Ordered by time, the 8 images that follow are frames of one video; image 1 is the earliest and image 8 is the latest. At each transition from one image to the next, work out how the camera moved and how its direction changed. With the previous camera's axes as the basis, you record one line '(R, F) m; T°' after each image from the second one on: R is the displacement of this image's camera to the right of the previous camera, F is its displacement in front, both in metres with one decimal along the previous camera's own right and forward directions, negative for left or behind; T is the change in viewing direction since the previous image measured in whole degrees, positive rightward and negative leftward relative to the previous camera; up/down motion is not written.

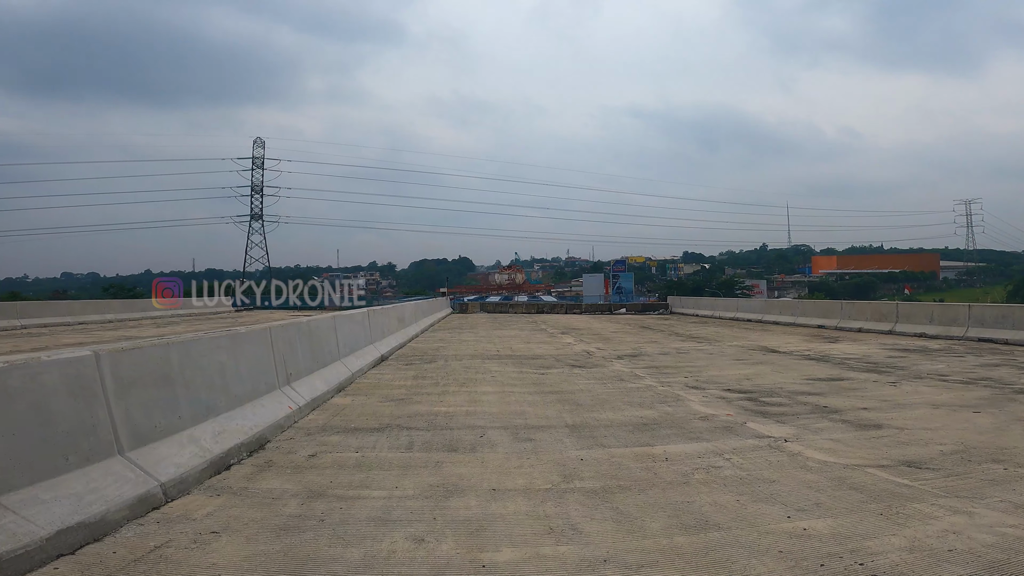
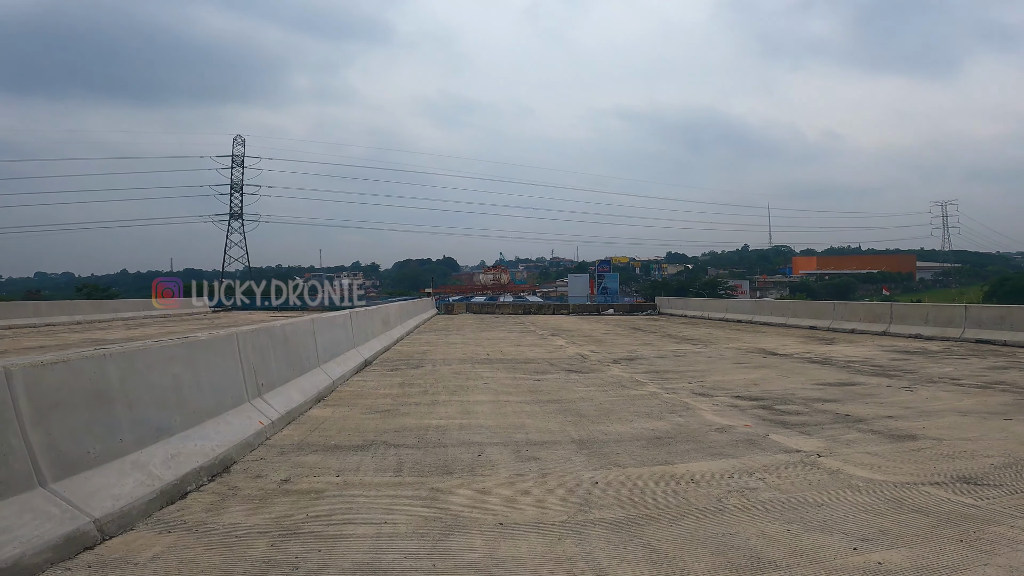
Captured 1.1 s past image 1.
(-0.2, +0.8) m; +2°
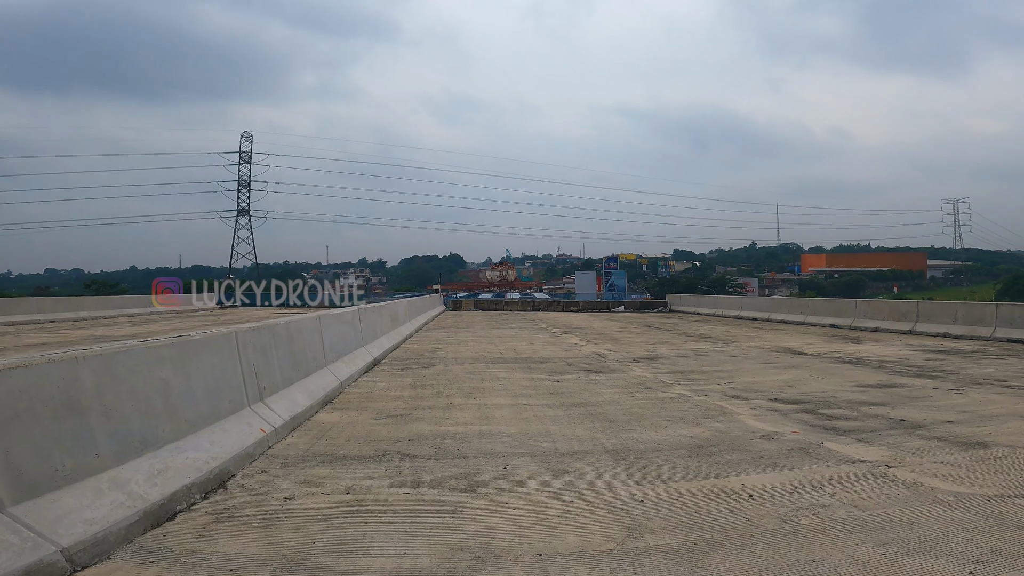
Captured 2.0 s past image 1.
(-0.2, +0.7) m; 0°
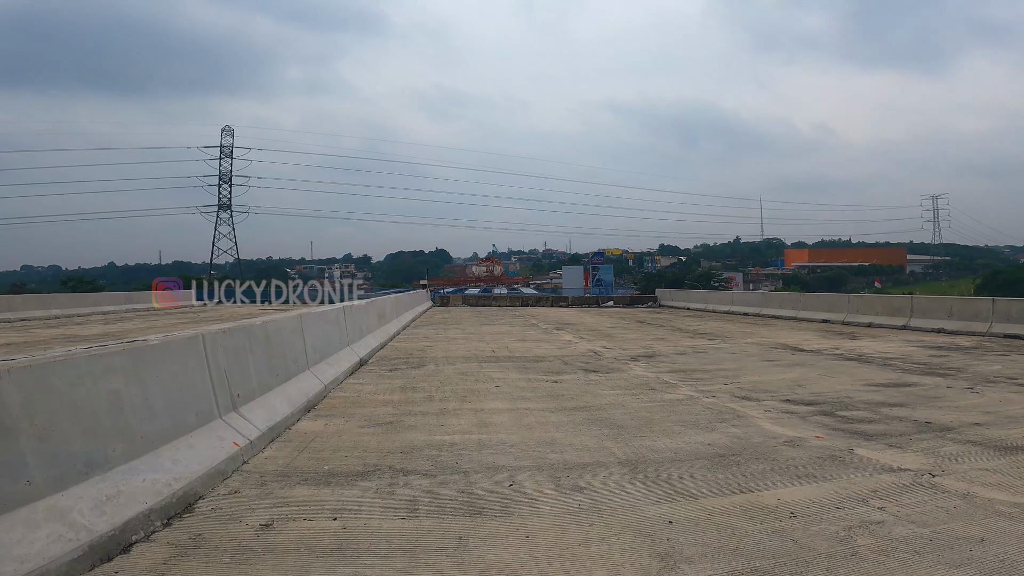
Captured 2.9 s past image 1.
(-0.2, +0.6) m; +1°
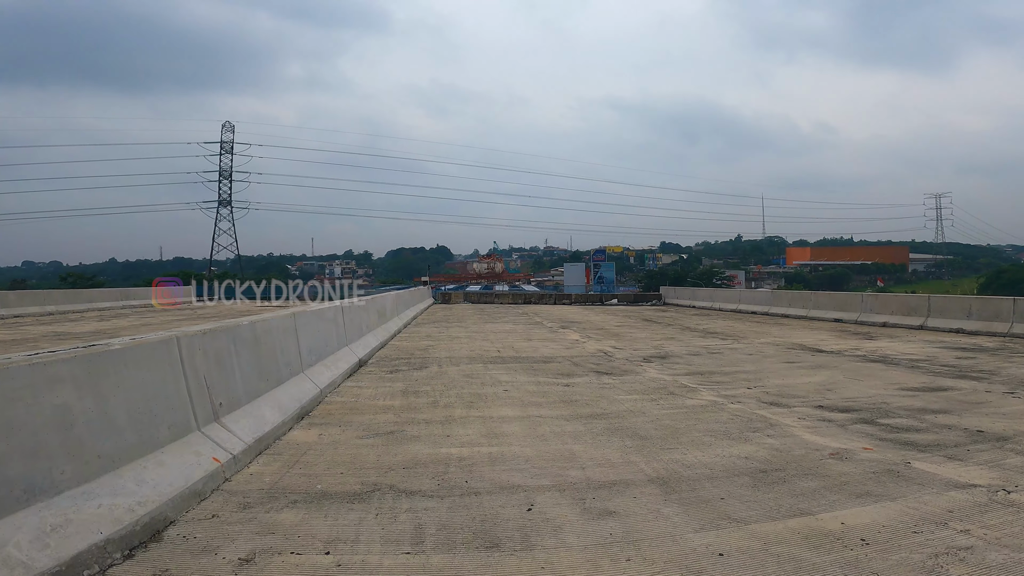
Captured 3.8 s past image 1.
(-0.1, +0.7) m; 0°
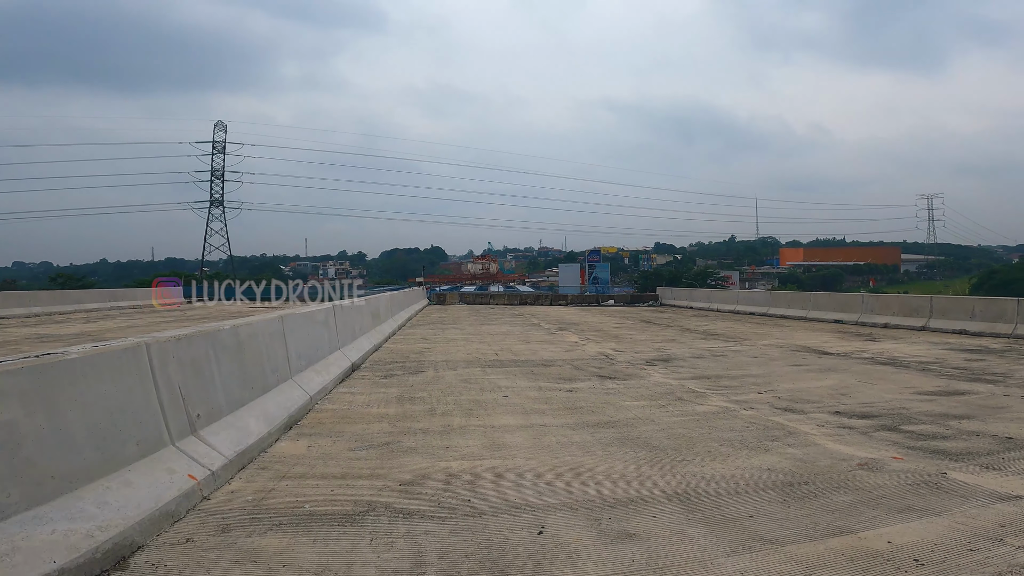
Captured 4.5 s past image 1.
(-0.1, +0.4) m; +1°
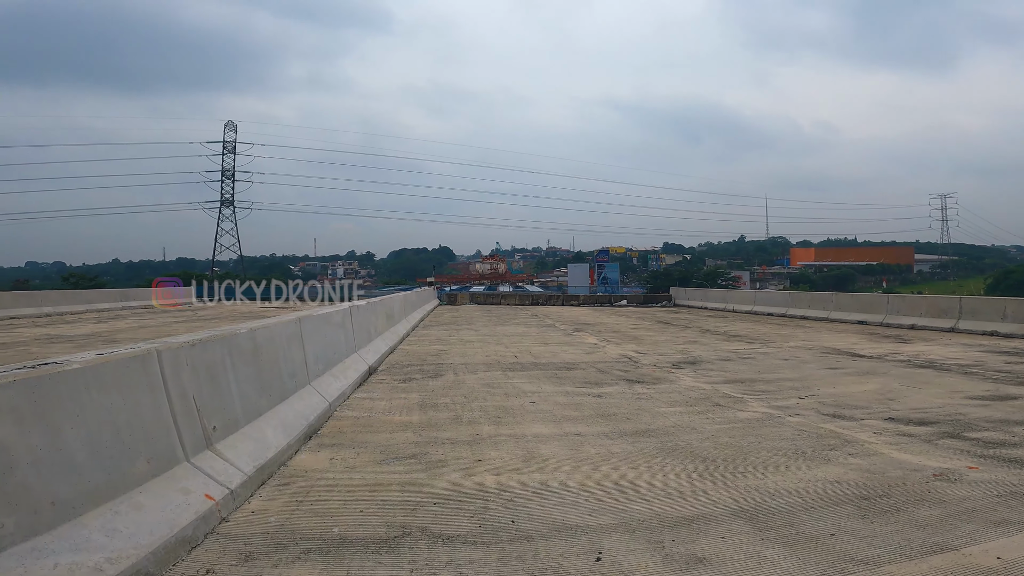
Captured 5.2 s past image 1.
(-0.3, +0.5) m; -1°
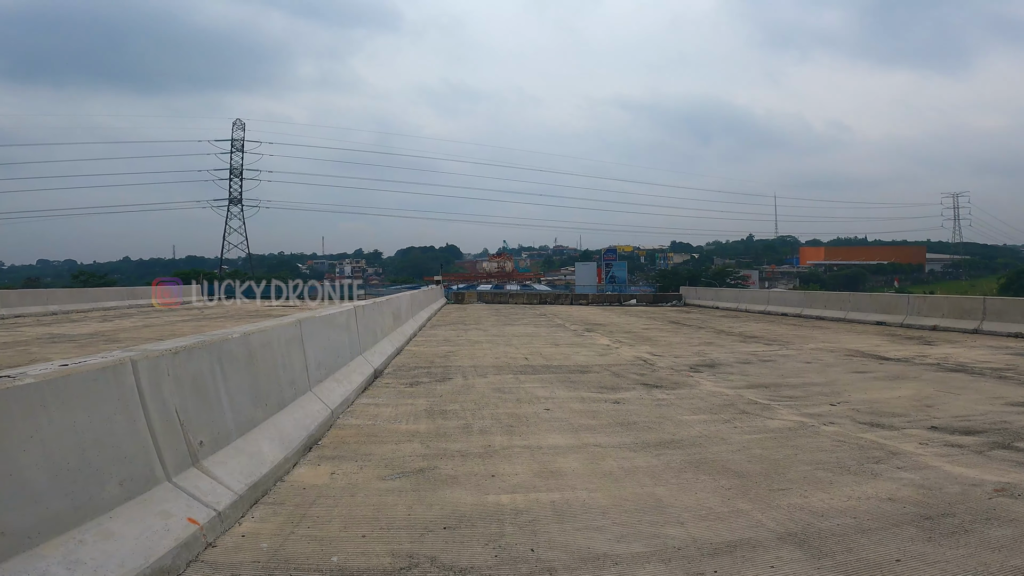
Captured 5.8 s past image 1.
(-0.1, +0.5) m; -1°
